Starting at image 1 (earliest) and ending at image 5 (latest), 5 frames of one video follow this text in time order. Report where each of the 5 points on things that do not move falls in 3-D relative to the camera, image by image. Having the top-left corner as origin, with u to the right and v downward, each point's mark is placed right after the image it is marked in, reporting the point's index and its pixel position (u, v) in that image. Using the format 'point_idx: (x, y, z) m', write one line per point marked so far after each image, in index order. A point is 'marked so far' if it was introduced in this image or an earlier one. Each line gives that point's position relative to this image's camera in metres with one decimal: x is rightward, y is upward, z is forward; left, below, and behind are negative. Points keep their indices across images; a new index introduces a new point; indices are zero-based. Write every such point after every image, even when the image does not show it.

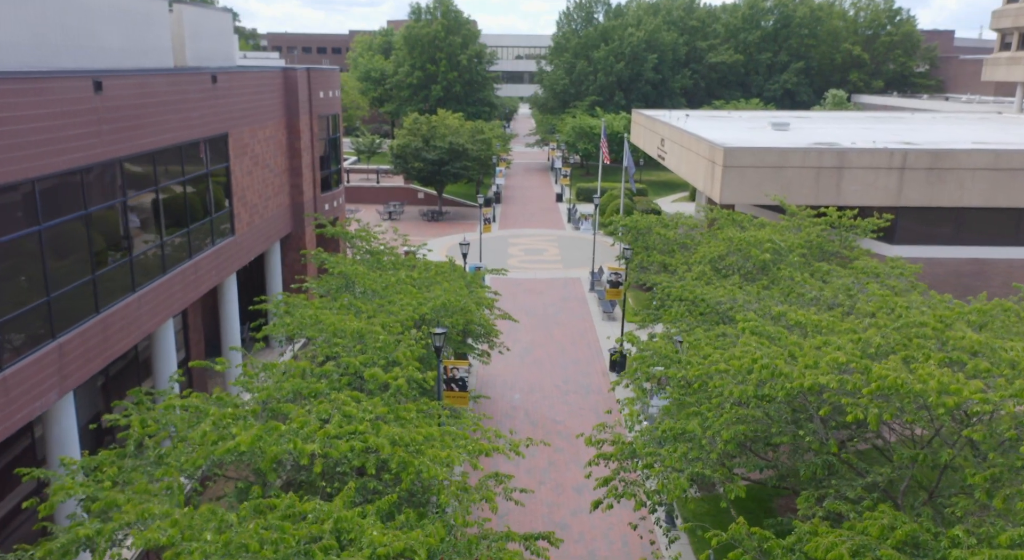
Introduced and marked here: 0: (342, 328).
0: (-2.7, -0.8, +13.1) m
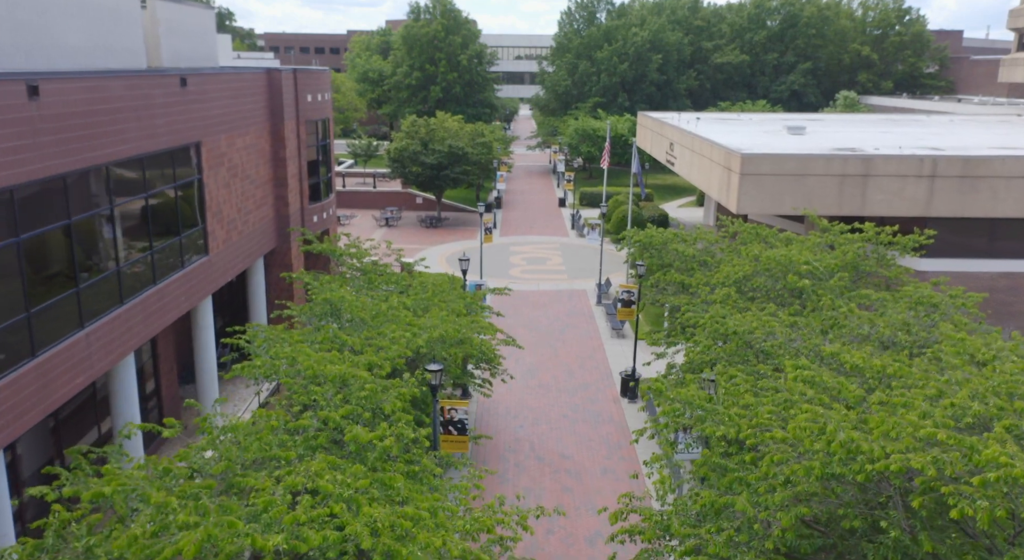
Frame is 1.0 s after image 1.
0: (-2.6, -1.2, +11.3) m
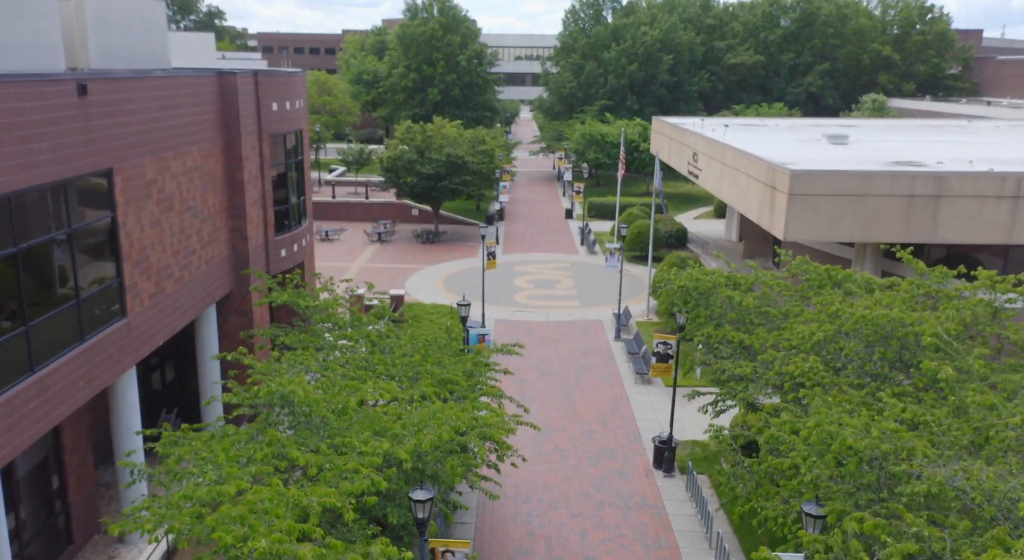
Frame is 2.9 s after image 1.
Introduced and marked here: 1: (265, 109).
0: (-2.4, -2.3, +7.4) m
1: (-5.2, +3.6, +17.6) m
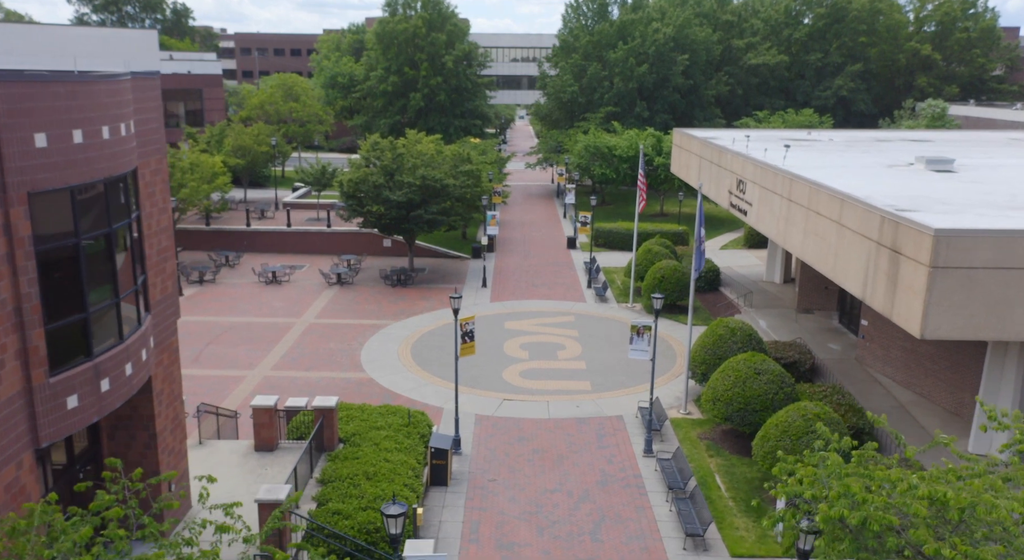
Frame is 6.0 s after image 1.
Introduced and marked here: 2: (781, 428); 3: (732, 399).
0: (-2.6, -4.3, -0.9) m
1: (-5.5, +1.5, +9.3) m
2: (+5.5, -3.0, +17.0) m
3: (+5.1, -2.7, +19.3) m
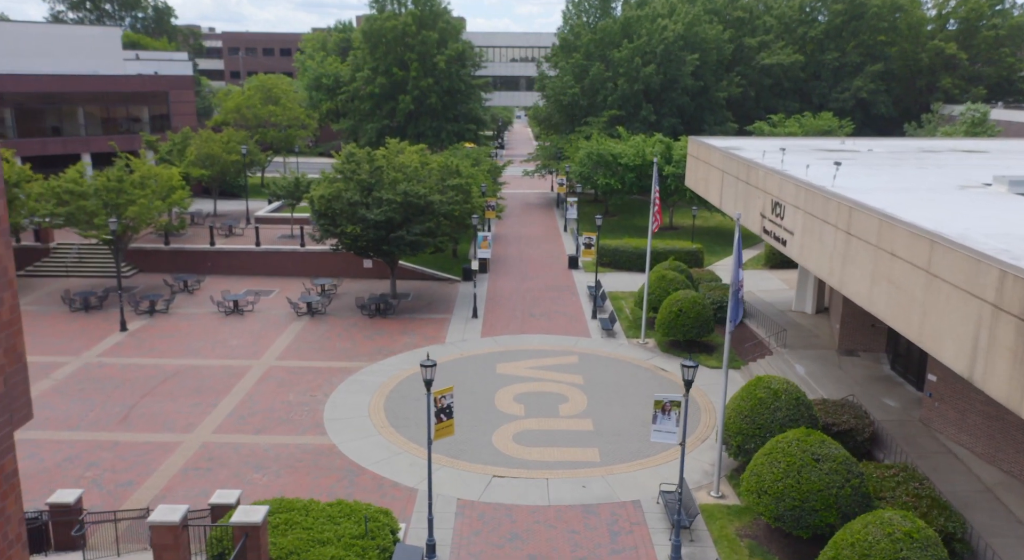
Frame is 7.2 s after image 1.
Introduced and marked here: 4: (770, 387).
0: (-2.8, -5.4, -5.2) m
1: (-5.7, +0.4, +5.0) m
2: (+5.3, -4.1, +12.8) m
3: (+4.9, -3.8, +15.1) m
4: (+5.6, -2.3, +18.0) m
